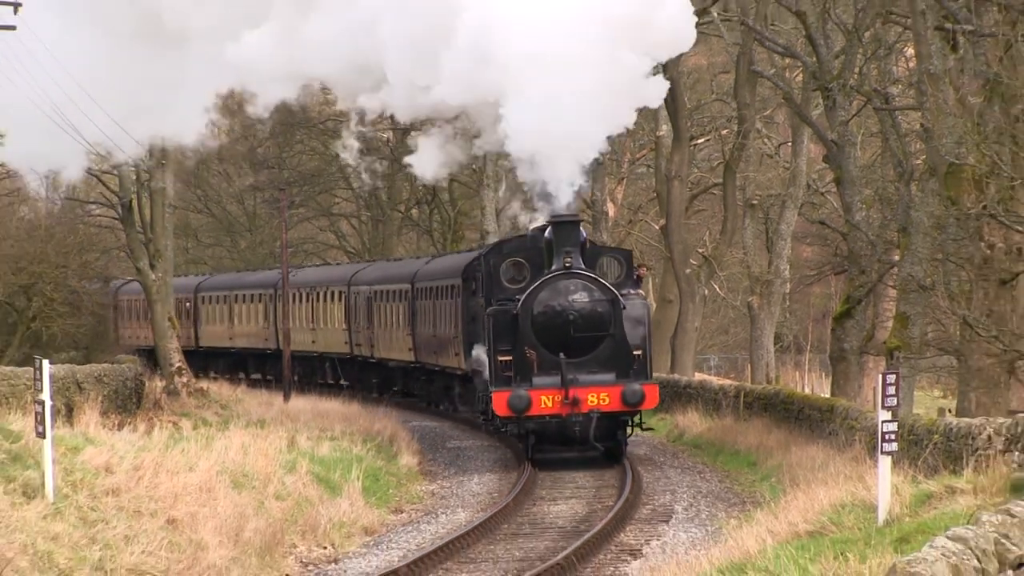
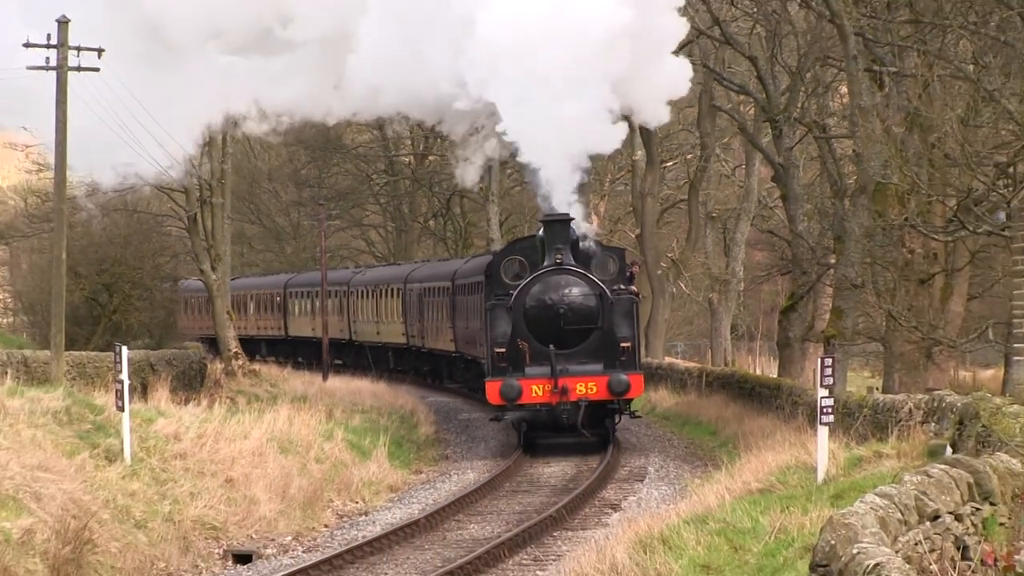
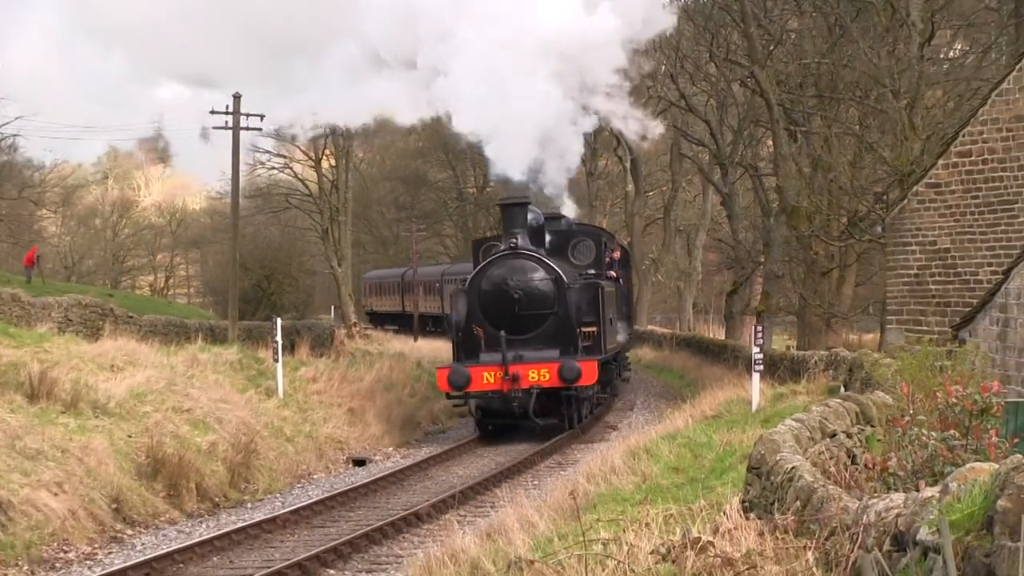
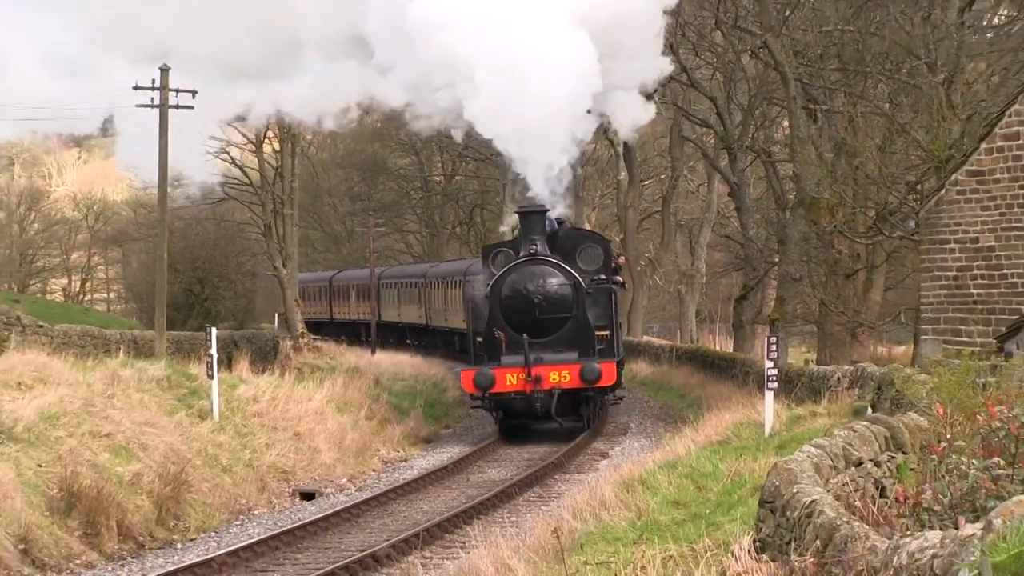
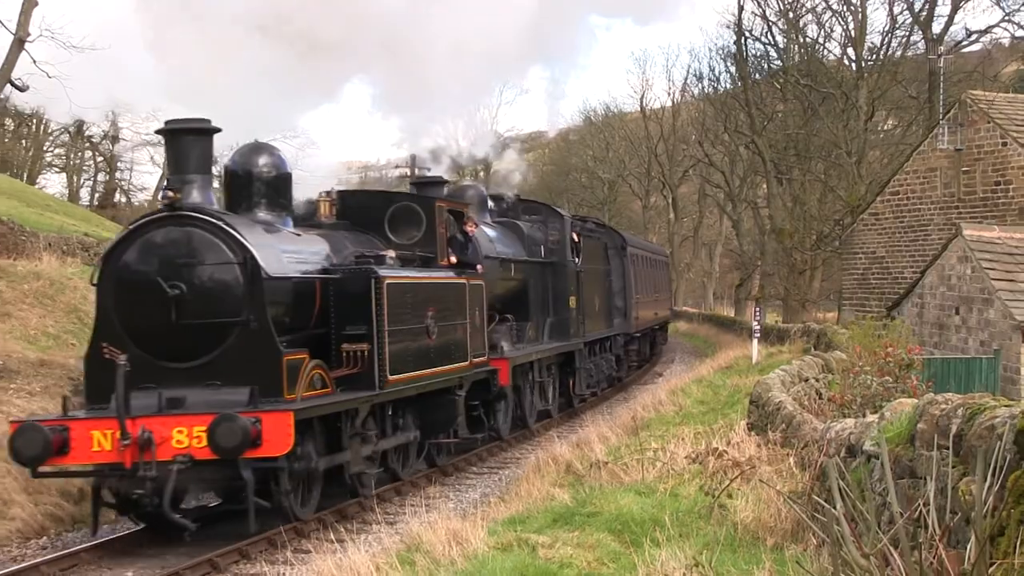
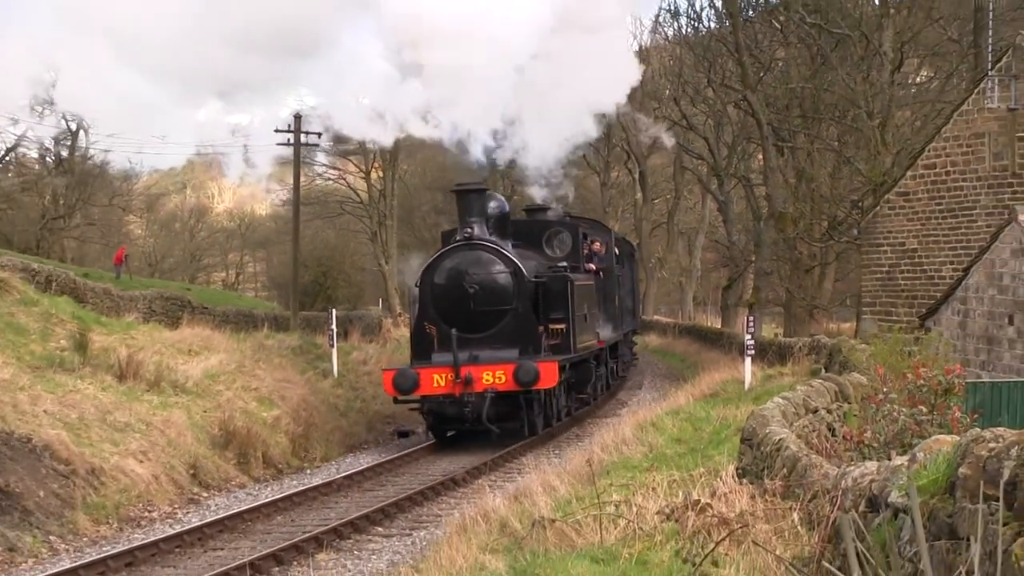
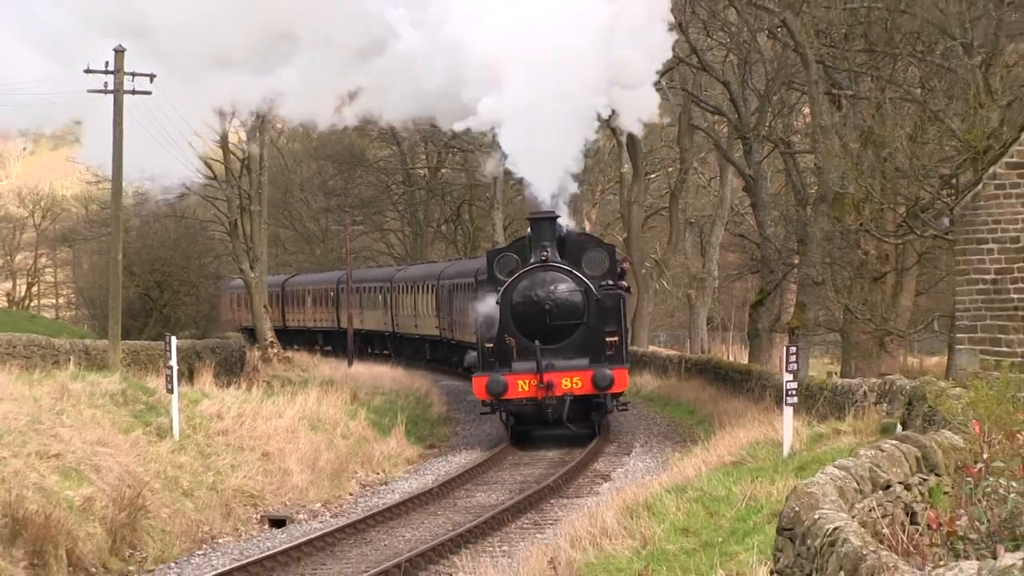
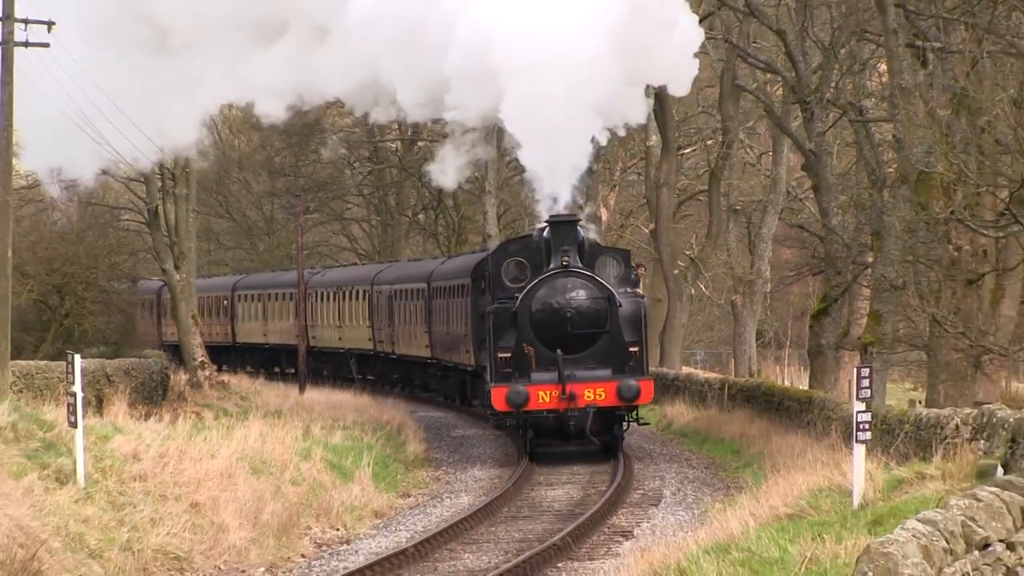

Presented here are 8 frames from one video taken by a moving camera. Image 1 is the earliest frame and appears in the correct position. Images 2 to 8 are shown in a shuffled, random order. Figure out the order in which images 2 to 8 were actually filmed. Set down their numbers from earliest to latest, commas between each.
8, 2, 7, 4, 3, 6, 5
